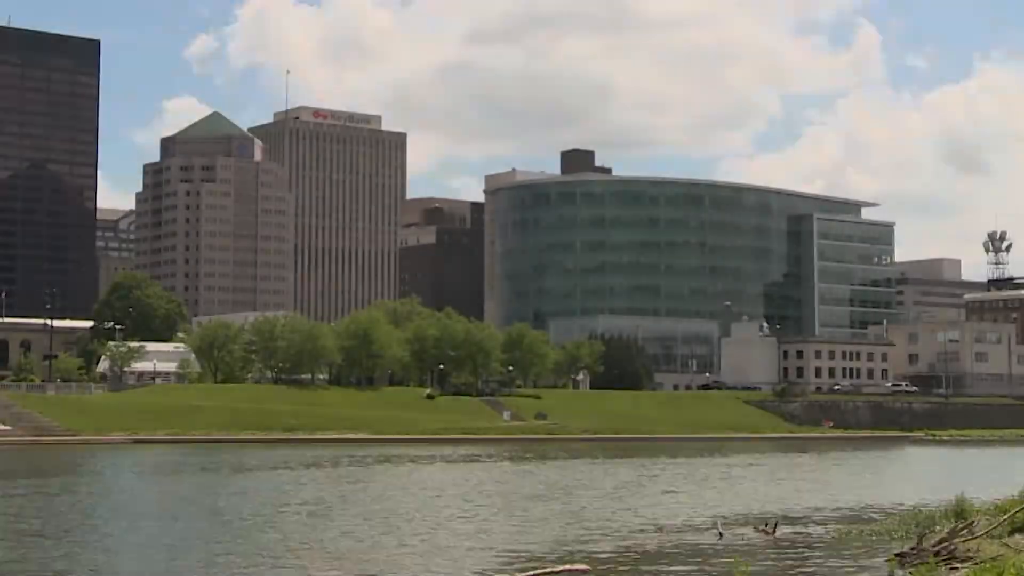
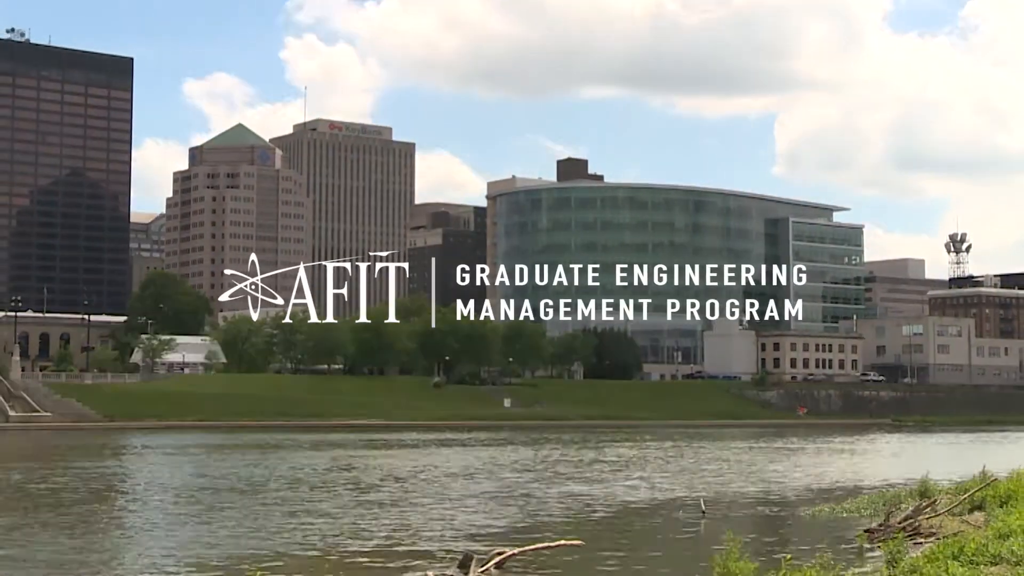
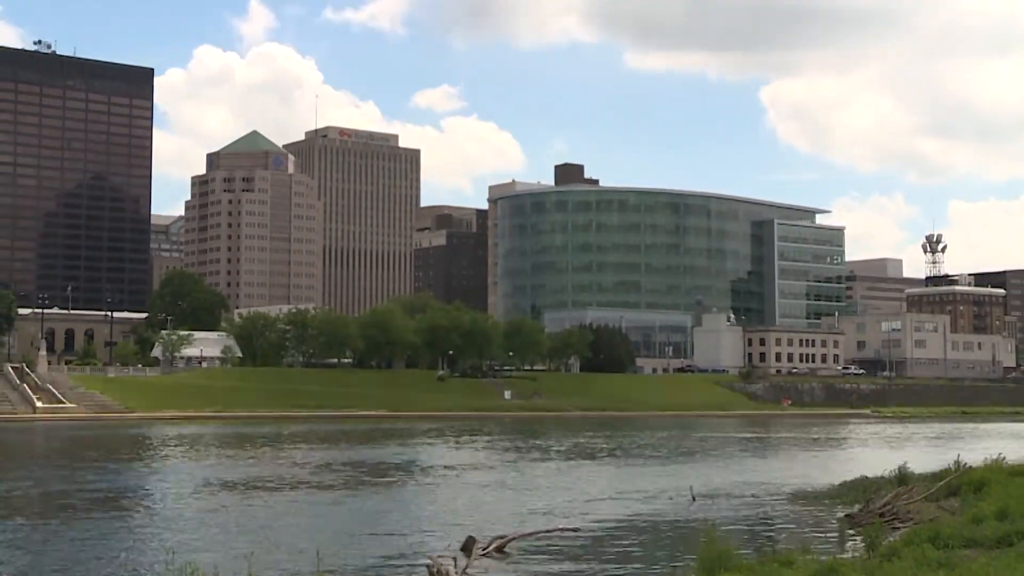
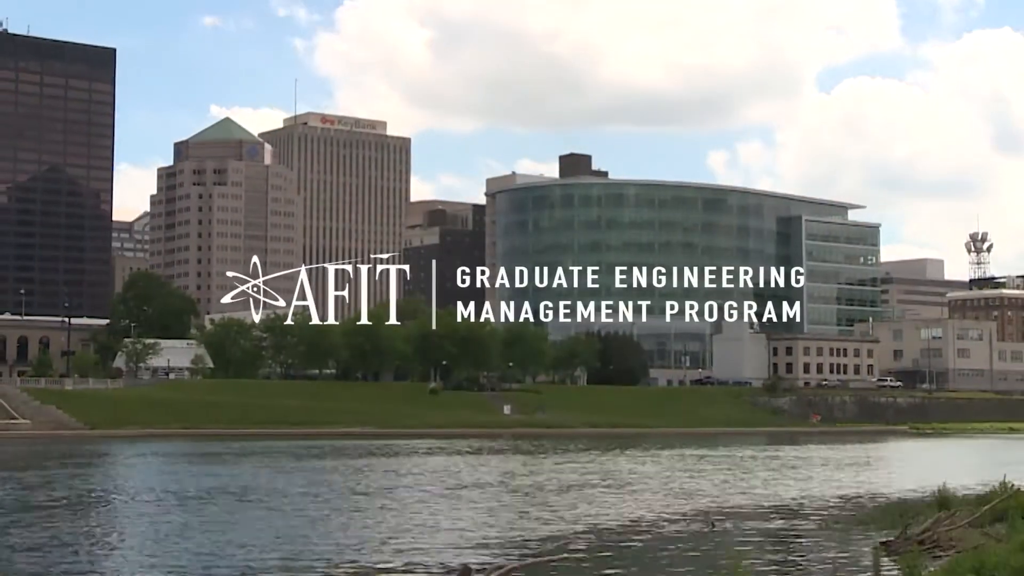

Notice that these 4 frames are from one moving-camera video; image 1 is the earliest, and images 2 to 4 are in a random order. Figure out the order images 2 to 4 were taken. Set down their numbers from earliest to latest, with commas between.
4, 2, 3
